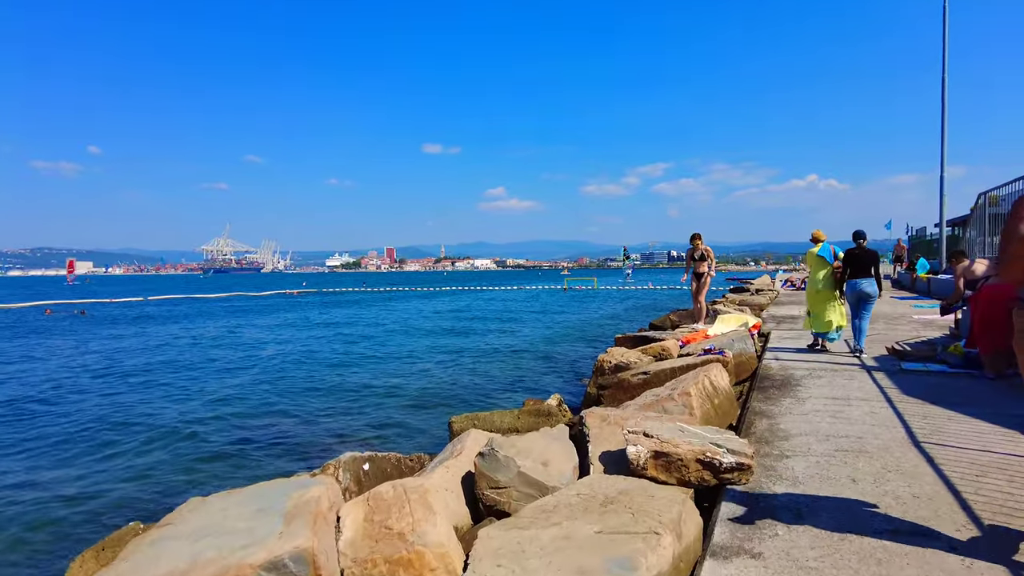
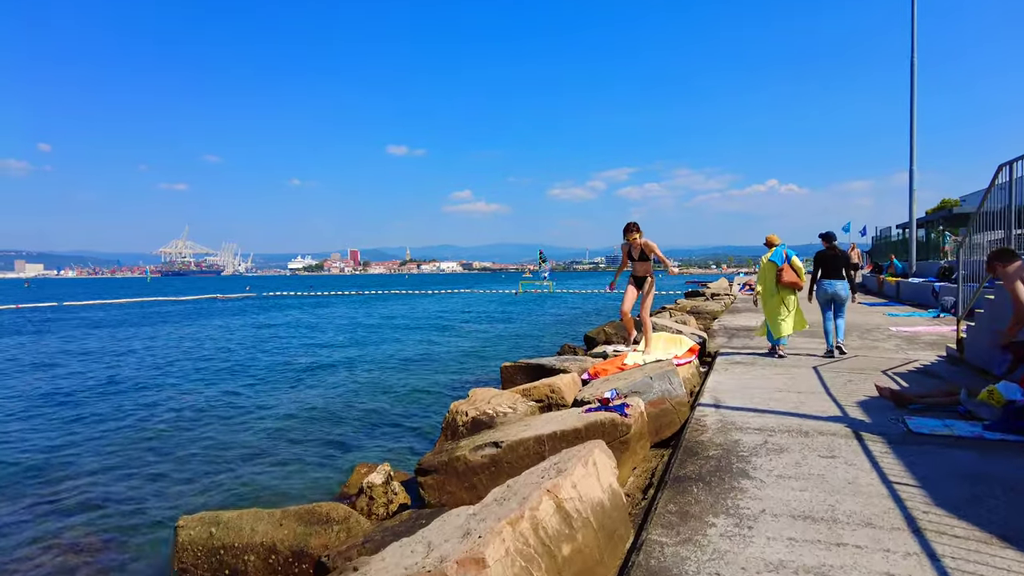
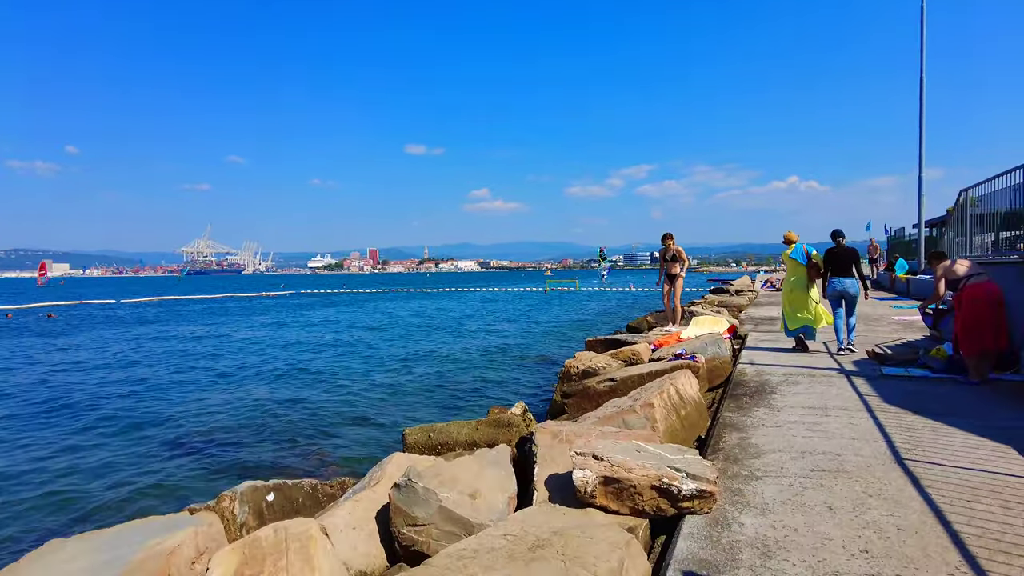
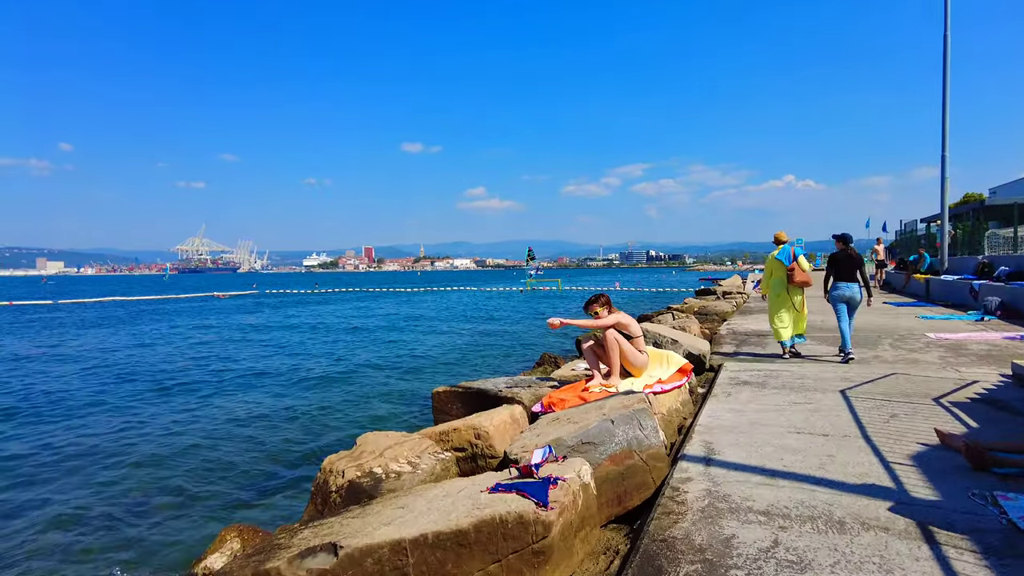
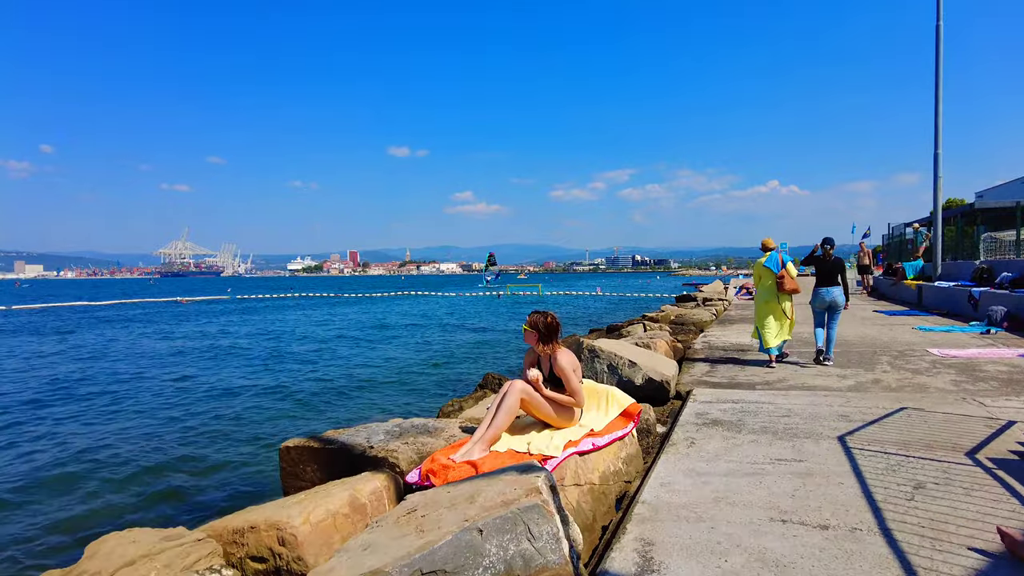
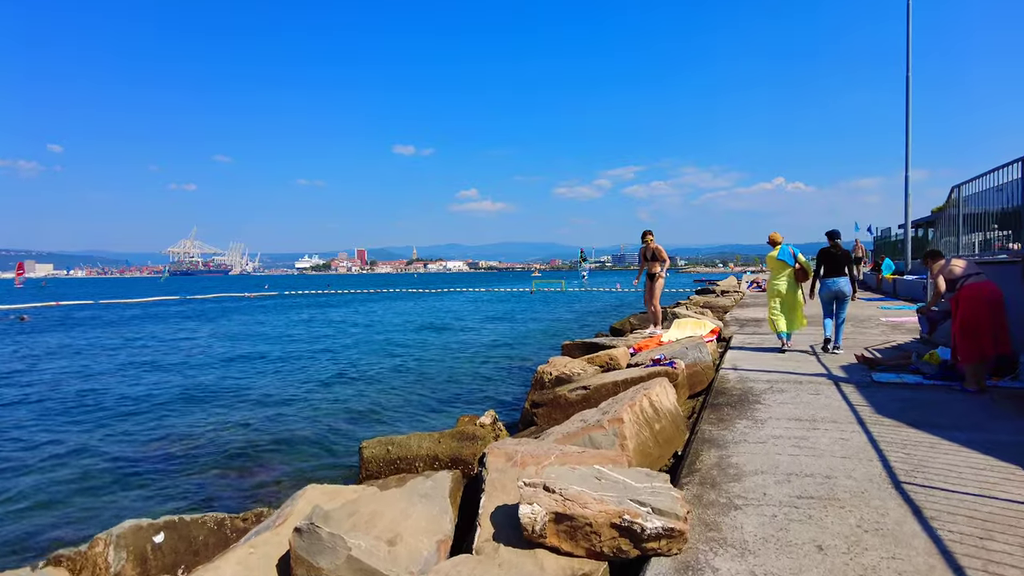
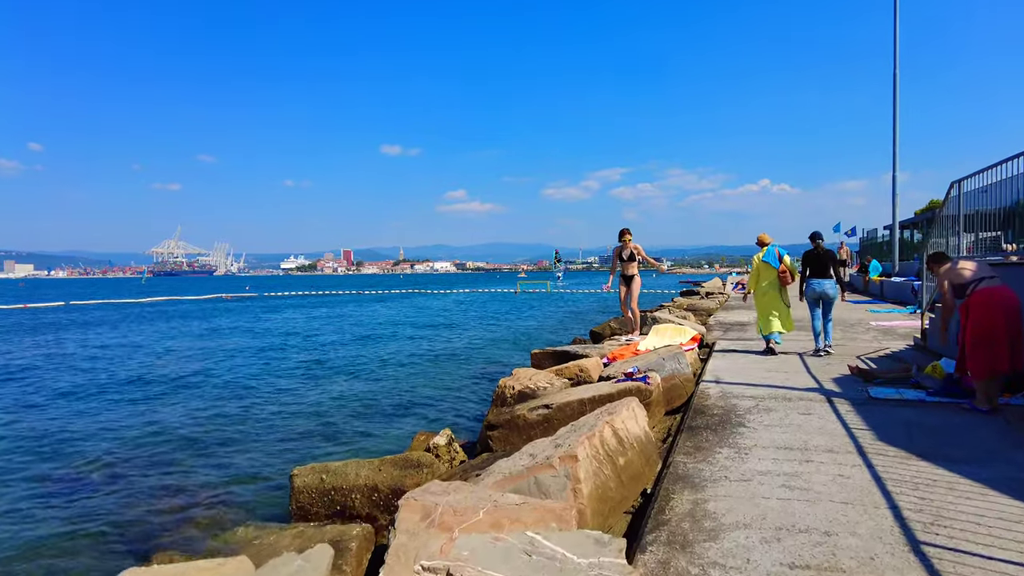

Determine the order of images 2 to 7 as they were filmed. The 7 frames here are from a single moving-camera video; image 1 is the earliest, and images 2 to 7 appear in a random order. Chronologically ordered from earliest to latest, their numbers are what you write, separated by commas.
3, 6, 7, 2, 4, 5
